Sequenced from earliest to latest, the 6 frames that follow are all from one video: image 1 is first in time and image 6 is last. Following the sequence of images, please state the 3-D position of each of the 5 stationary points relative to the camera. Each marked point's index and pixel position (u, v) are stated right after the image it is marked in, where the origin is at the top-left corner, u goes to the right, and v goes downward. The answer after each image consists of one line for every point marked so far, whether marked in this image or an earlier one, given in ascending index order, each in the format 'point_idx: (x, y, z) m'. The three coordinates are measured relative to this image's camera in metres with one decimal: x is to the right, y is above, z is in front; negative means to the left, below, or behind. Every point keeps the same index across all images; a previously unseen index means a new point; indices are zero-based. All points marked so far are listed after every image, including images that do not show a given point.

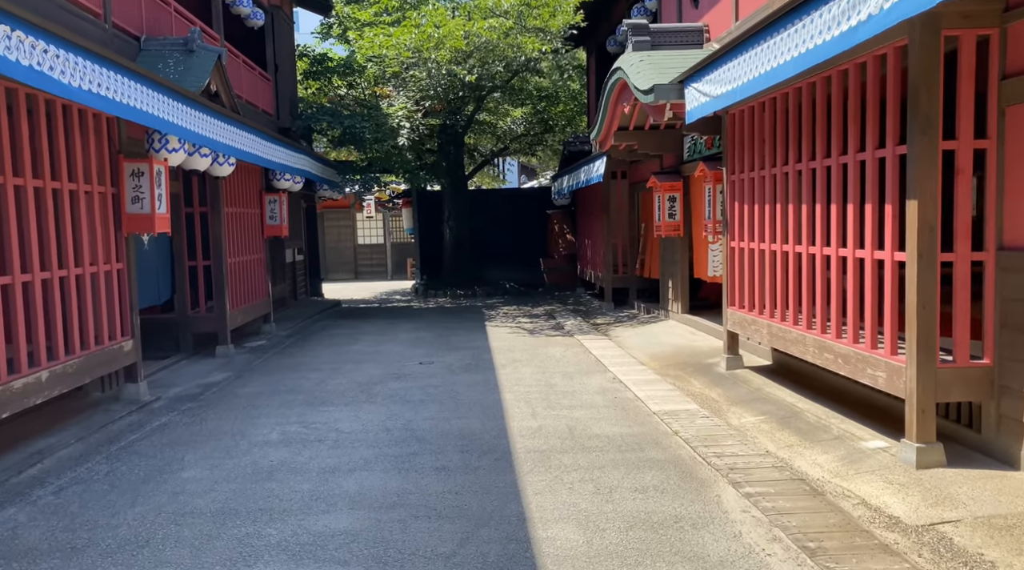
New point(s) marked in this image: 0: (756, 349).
0: (+2.7, -0.7, +9.8) m
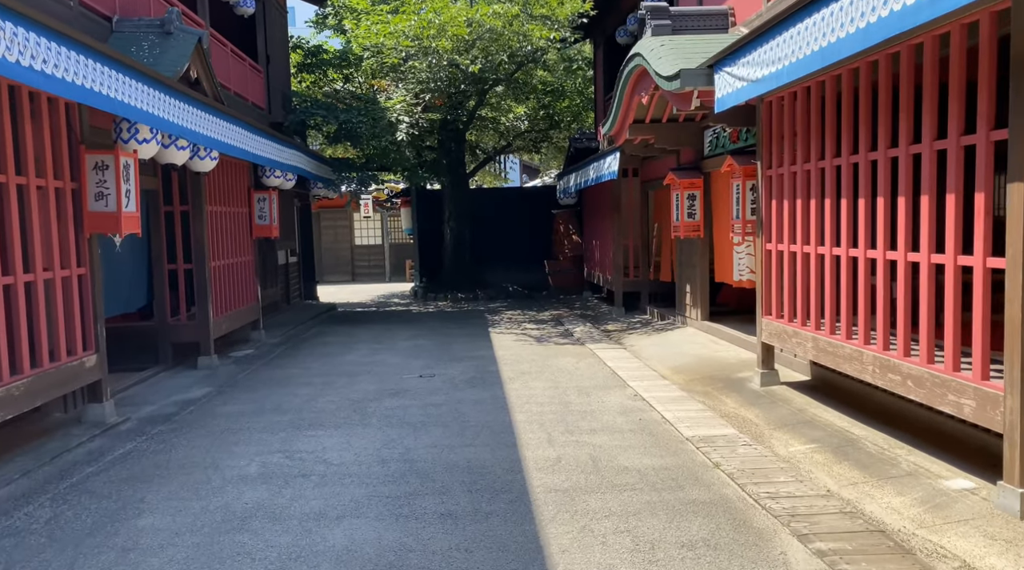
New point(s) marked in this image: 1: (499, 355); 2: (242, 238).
0: (+2.8, -0.8, +8.8) m
1: (-0.2, -0.9, +11.7) m
2: (-3.9, +0.7, +12.8) m
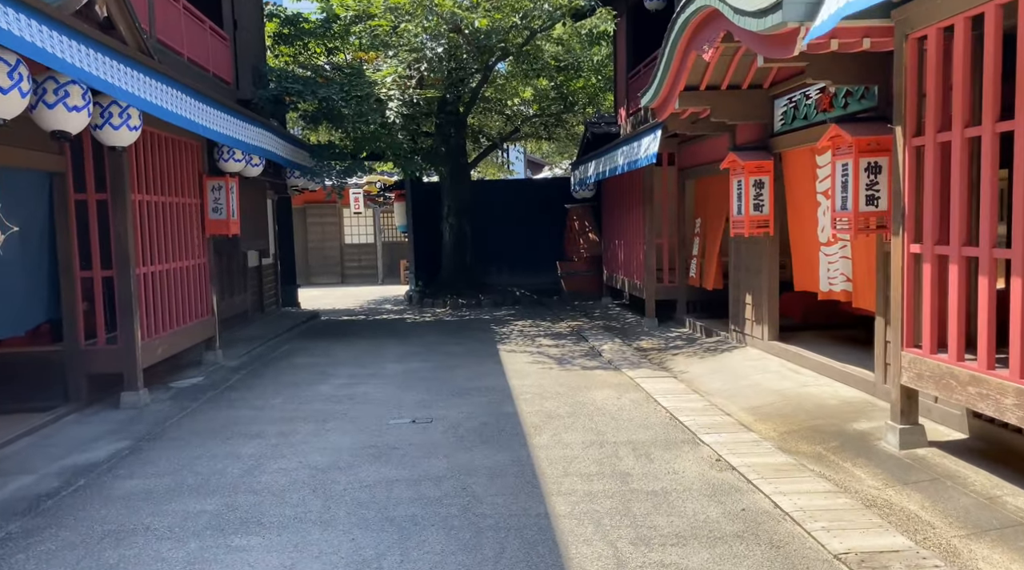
0: (+3.0, -0.9, +6.3) m
1: (0.0, -1.0, +9.1) m
2: (-3.7, +0.6, +10.2) m
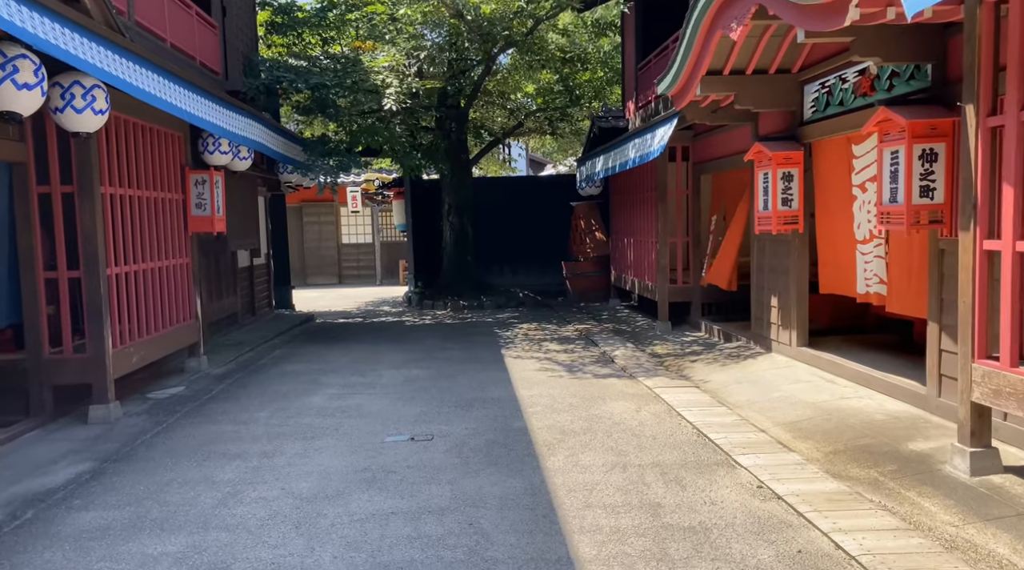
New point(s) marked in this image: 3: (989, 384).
0: (+3.1, -0.9, +5.5) m
1: (+0.1, -1.0, +8.3) m
2: (-3.6, +0.5, +9.5) m
3: (+2.7, -0.5, +5.0) m
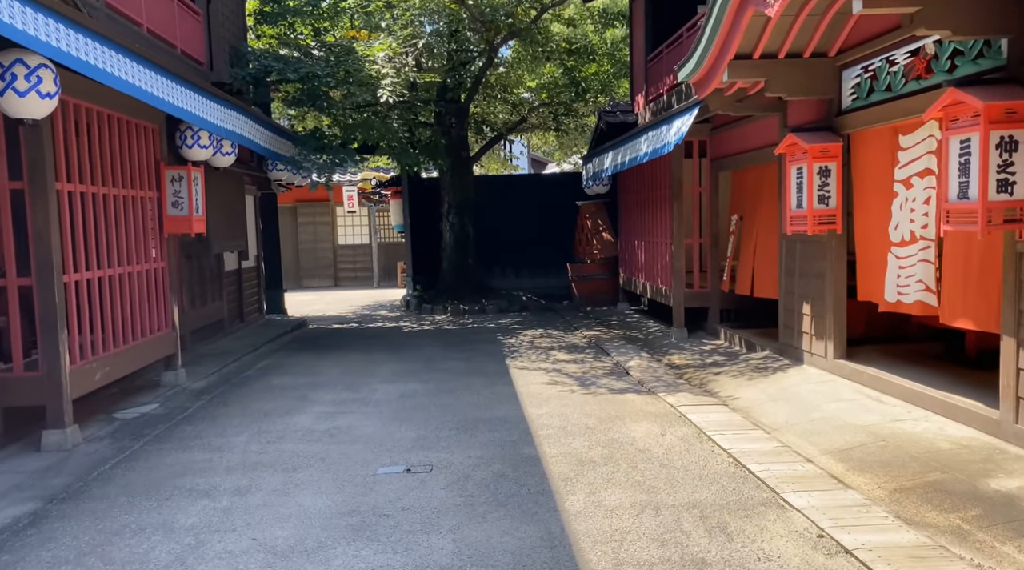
0: (+3.1, -1.0, +4.6) m
1: (+0.2, -1.1, +7.4) m
2: (-3.5, +0.5, +8.6) m
3: (+2.8, -0.6, +4.1) m
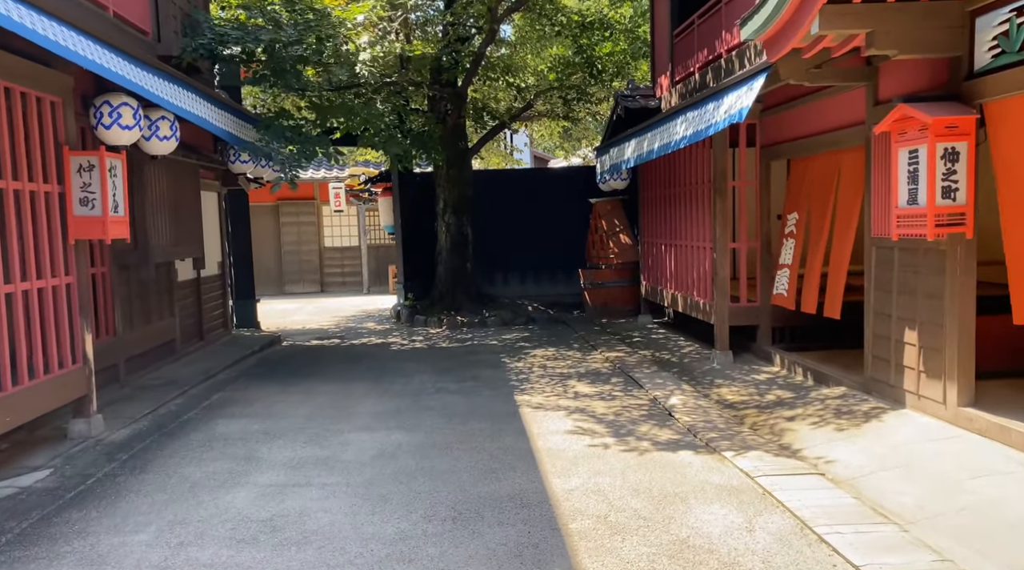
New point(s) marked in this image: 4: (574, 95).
0: (+3.3, -1.1, +2.5) m
1: (+0.3, -1.3, +5.3) m
2: (-3.4, +0.3, +6.5) m
3: (+2.9, -0.7, +2.0) m
4: (+1.1, +3.3, +15.6) m
